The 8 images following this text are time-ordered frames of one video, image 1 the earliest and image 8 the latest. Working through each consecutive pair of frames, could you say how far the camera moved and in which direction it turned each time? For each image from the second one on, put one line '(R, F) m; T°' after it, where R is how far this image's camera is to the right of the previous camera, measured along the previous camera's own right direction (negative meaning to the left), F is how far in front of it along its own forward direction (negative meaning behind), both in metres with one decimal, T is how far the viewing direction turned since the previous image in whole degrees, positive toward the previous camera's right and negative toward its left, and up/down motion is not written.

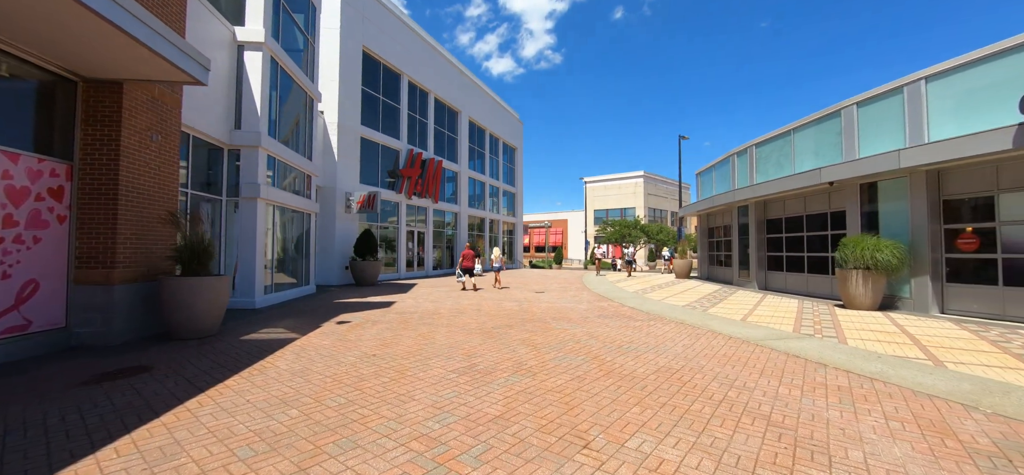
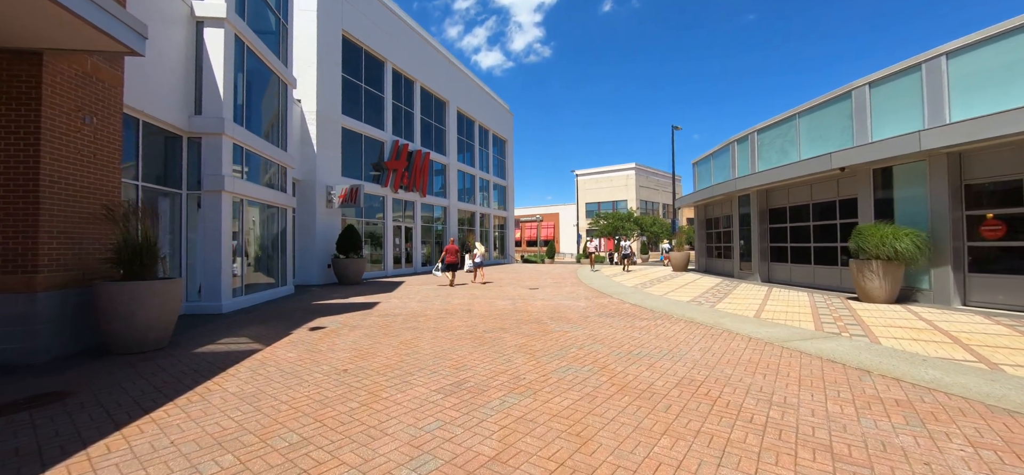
(0.0, +0.8) m; +1°
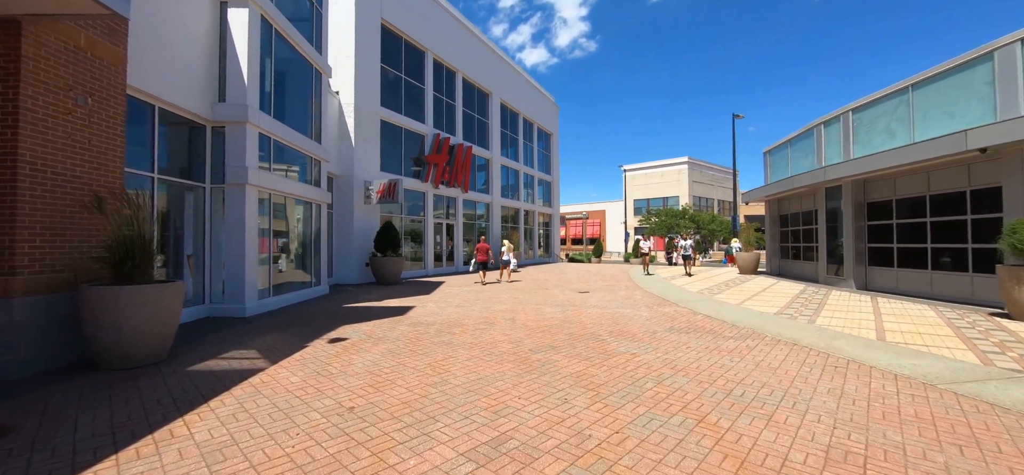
(-0.1, +1.3) m; -6°
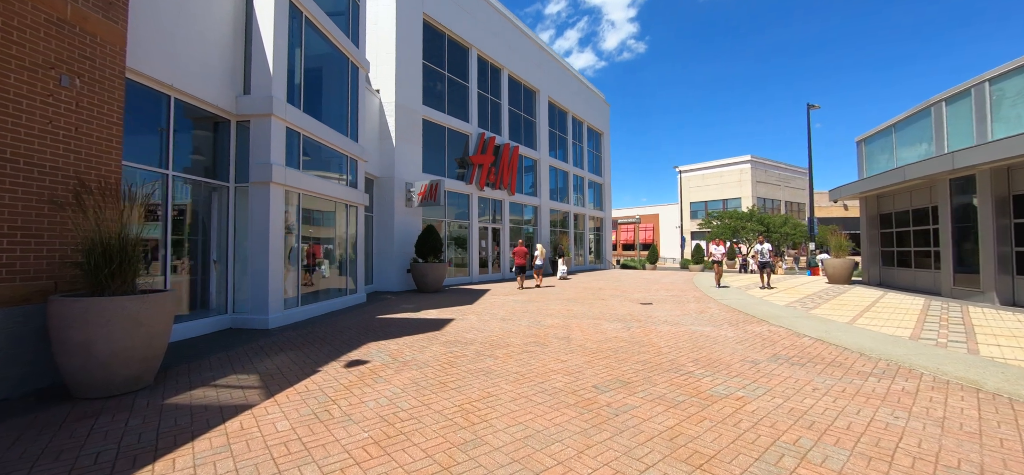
(-0.1, +1.3) m; -7°
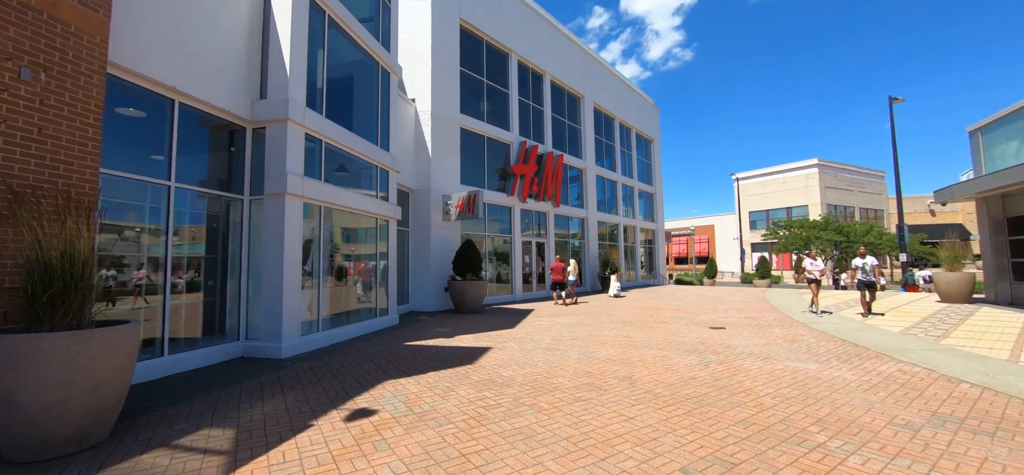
(0.0, +1.3) m; -6°
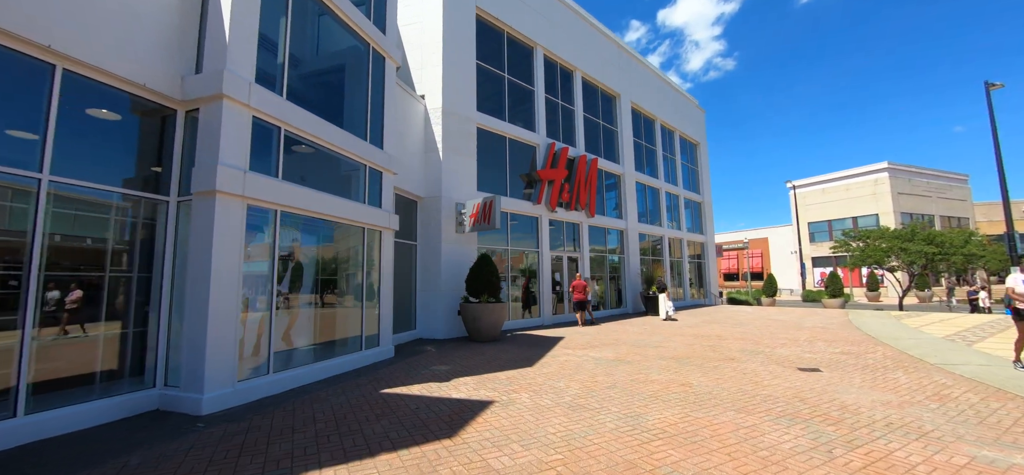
(+0.4, +2.1) m; -5°
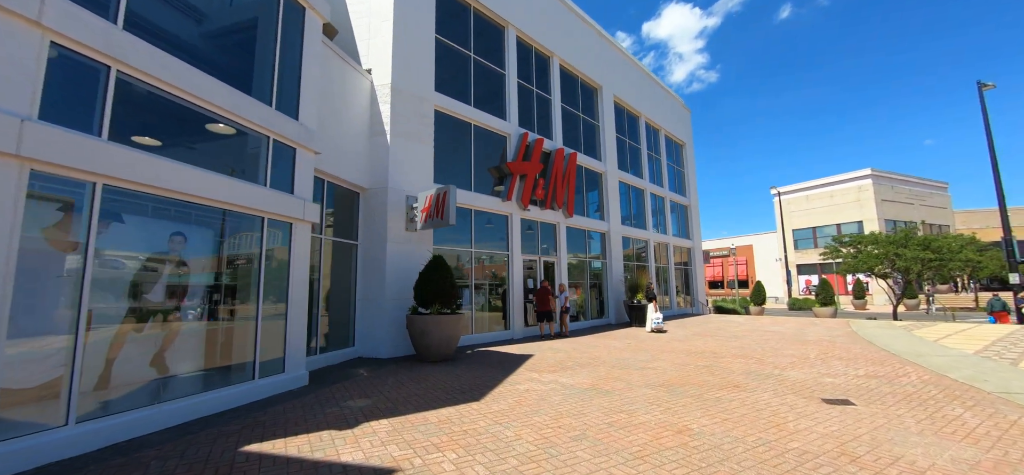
(+0.6, +1.8) m; +2°
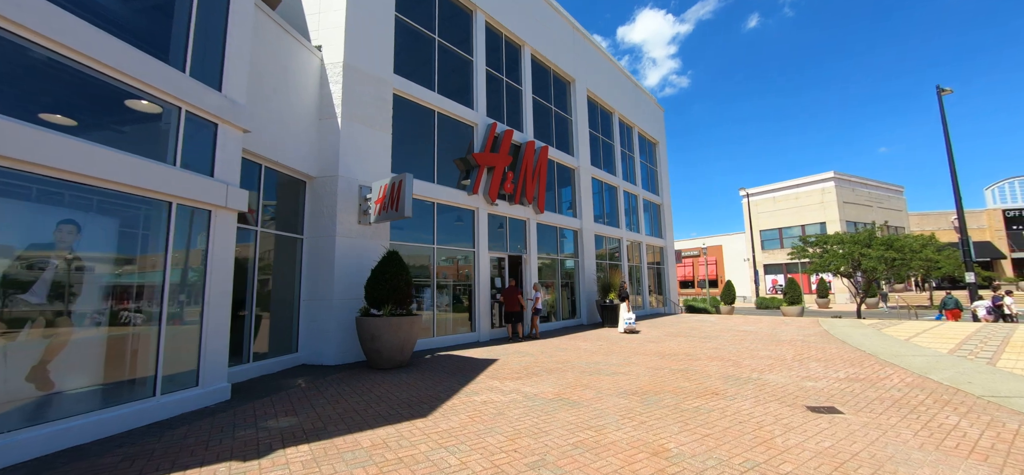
(+0.3, +0.7) m; +3°
